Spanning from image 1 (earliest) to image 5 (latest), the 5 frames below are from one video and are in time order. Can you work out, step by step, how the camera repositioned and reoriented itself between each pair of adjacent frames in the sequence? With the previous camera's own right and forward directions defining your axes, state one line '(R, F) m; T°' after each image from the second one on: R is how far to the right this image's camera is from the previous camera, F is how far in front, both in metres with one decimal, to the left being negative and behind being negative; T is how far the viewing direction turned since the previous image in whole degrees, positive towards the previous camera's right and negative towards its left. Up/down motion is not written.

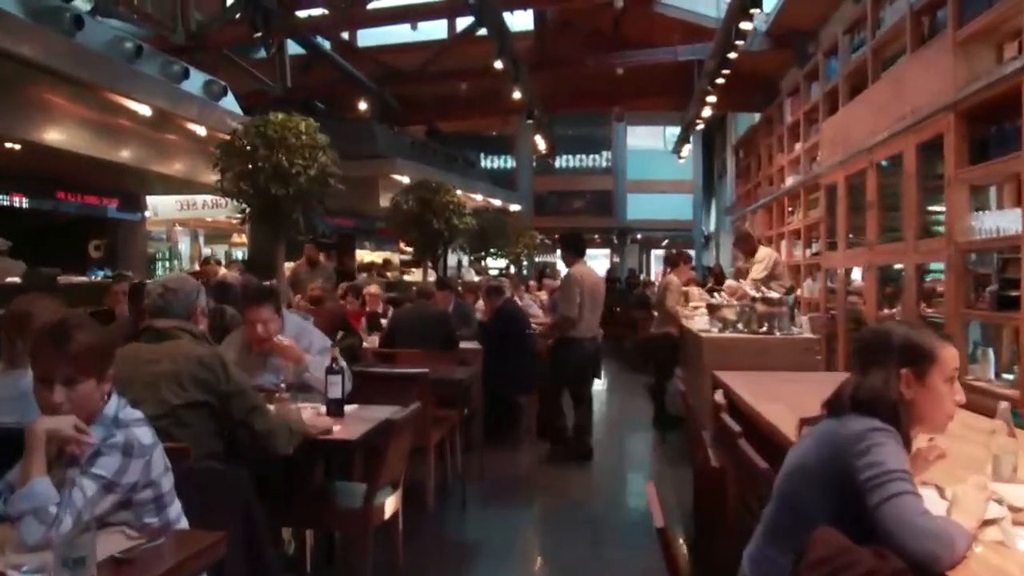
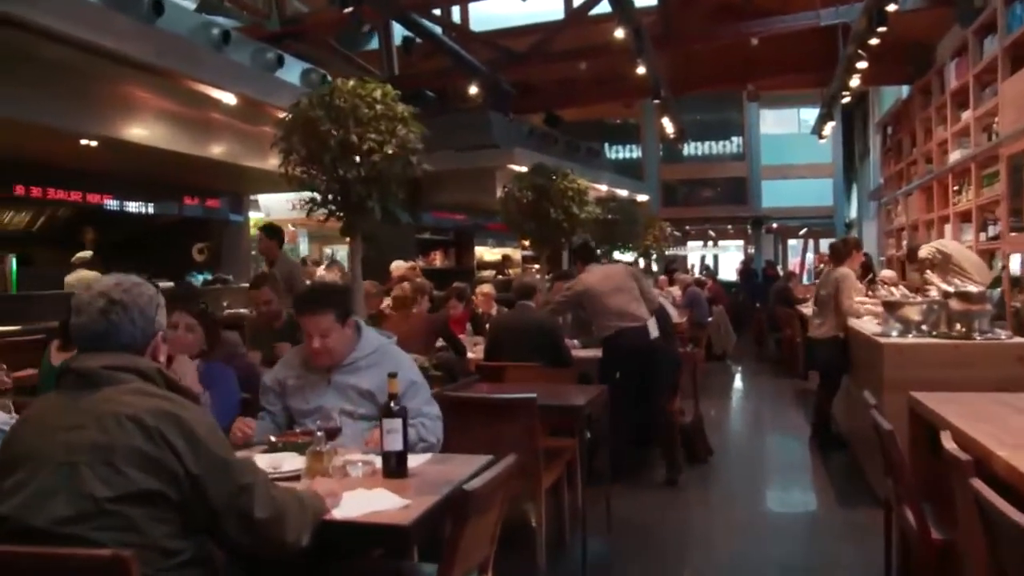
(0.0, +1.0) m; -7°
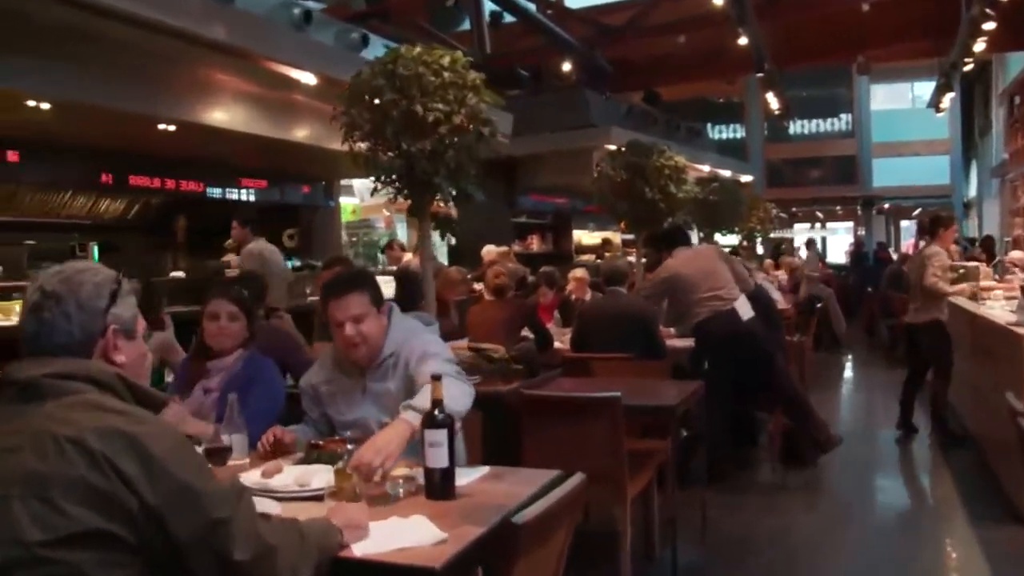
(+0.1, +0.4) m; -6°
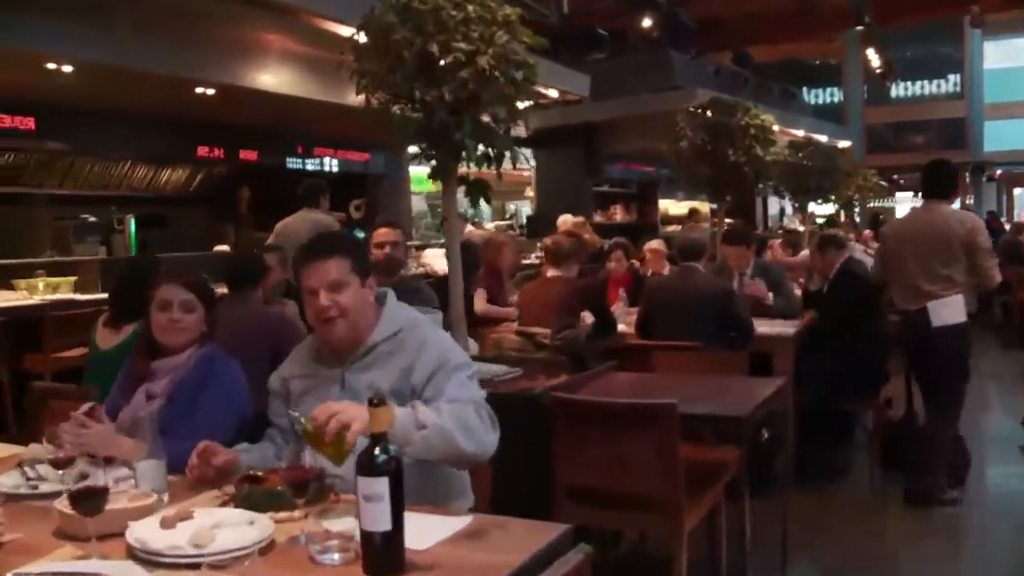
(+0.2, +0.6) m; -5°
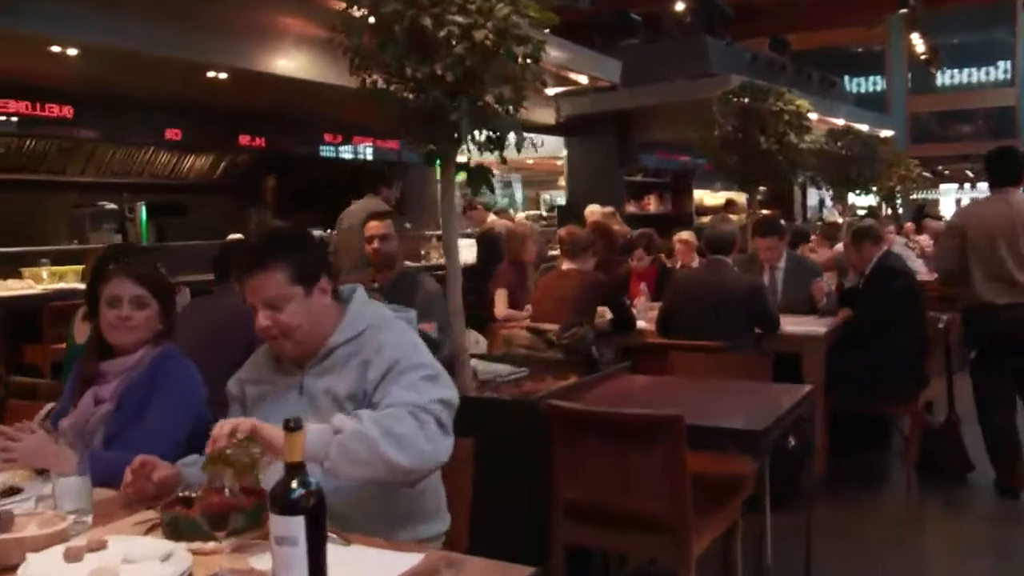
(+0.1, +0.2) m; -2°
